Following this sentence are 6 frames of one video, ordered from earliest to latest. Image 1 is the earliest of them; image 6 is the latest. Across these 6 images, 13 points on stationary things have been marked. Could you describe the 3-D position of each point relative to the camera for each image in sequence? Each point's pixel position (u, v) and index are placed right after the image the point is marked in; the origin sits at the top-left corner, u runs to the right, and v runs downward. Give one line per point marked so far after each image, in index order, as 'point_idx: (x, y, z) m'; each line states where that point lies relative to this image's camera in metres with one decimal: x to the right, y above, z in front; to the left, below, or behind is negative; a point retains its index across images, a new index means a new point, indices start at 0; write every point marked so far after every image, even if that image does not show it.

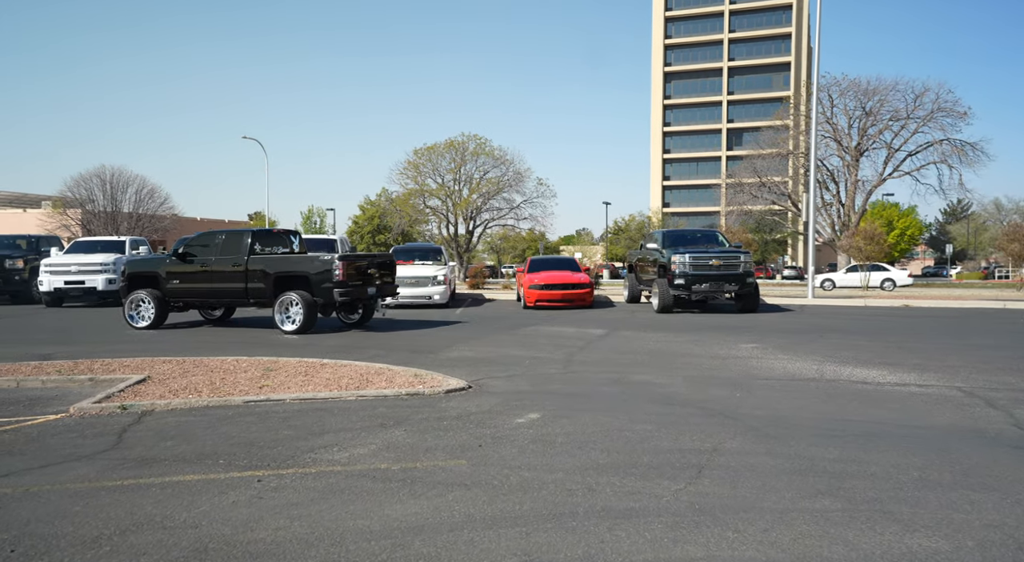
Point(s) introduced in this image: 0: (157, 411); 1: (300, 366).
0: (-3.7, -1.4, +9.5) m
1: (-3.0, -1.2, +12.6) m
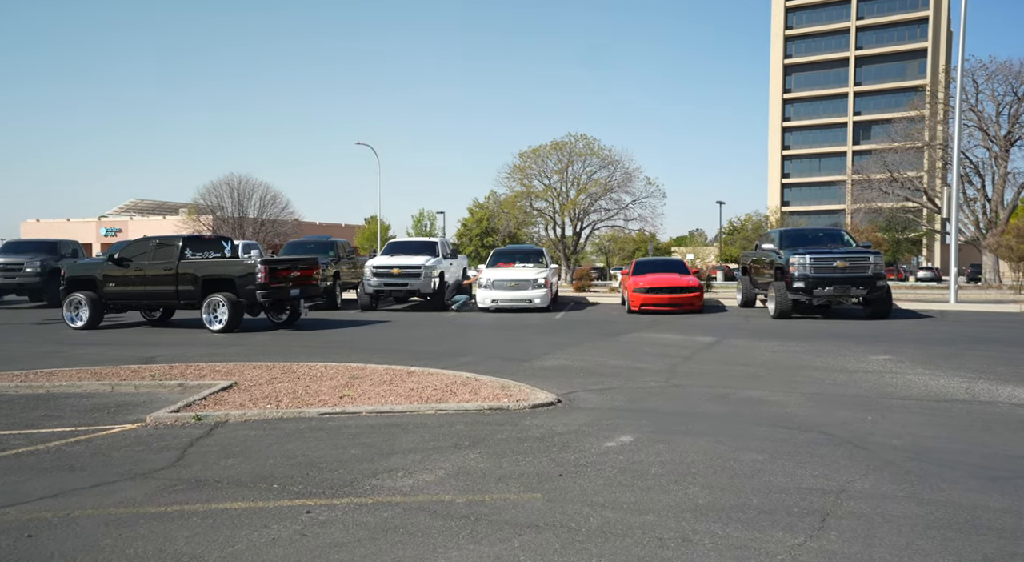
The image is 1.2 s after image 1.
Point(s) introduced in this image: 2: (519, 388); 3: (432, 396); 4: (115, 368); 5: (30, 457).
0: (-2.8, -1.4, +9.0) m
1: (-1.7, -1.2, +12.0) m
2: (+0.1, -1.2, +10.1) m
3: (-0.9, -1.3, +9.9) m
4: (-5.9, -1.3, +13.4) m
5: (-4.0, -1.5, +7.6) m
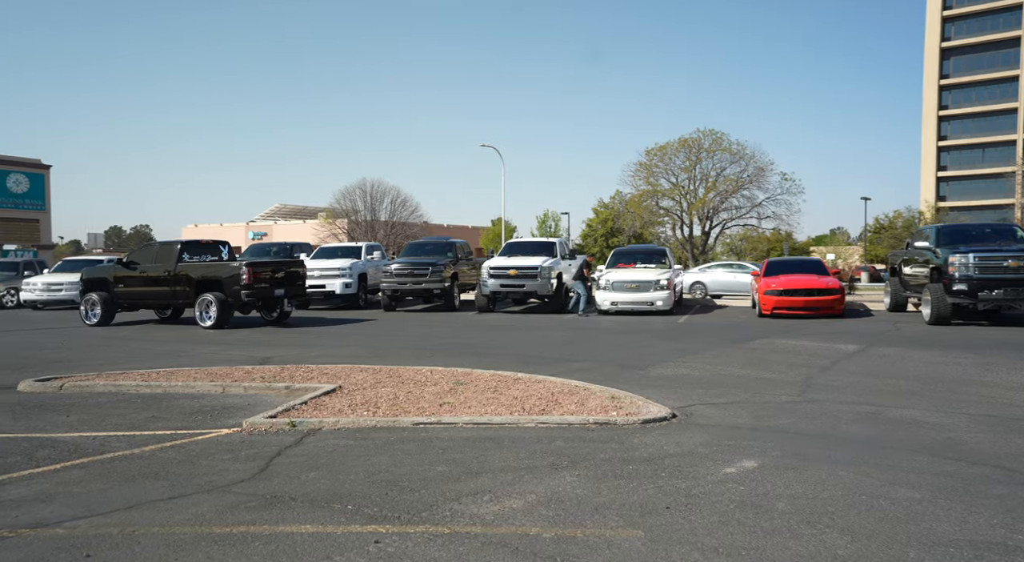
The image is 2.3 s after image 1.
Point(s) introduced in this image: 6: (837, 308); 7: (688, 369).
0: (-1.8, -1.4, +8.5) m
1: (-0.2, -1.3, +11.3) m
2: (+1.2, -1.2, +9.2) m
3: (+0.2, -1.3, +9.2) m
4: (-4.2, -1.3, +13.3) m
5: (-3.2, -1.5, +7.3) m
6: (+6.7, -0.6, +18.5) m
7: (+2.2, -1.1, +11.5) m
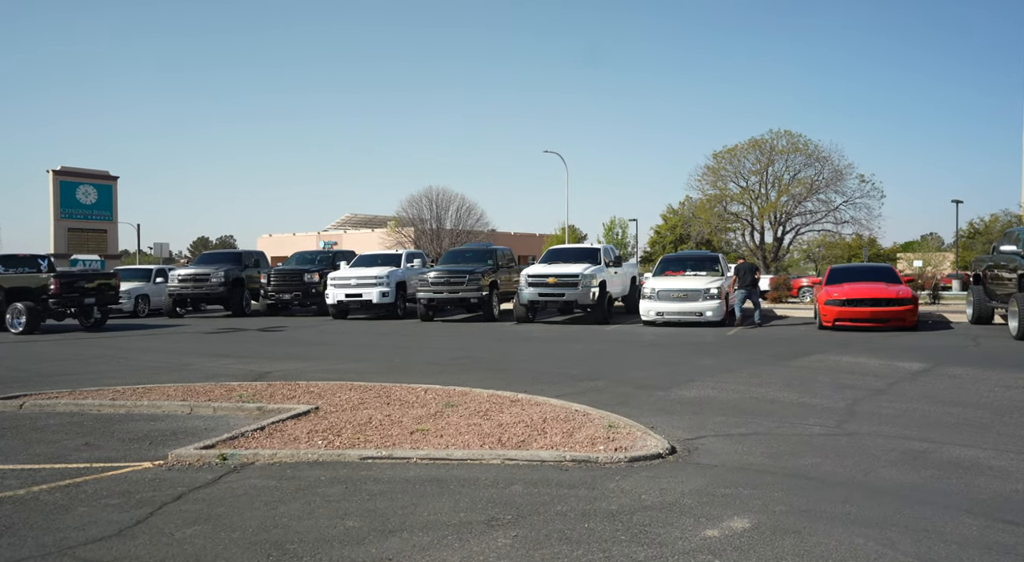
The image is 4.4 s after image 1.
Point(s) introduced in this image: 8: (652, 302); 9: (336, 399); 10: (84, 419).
0: (-2.0, -1.5, +7.2) m
1: (-0.3, -1.3, +9.9) m
2: (+1.0, -1.3, +7.6) m
3: (0.0, -1.3, +7.7) m
4: (-4.0, -1.4, +12.2) m
5: (-3.6, -1.5, +6.2) m
6: (+7.2, -0.7, +16.4) m
7: (+2.2, -1.2, +9.8) m
8: (+3.0, -0.4, +19.2) m
9: (-2.1, -1.4, +10.6) m
10: (-5.0, -1.6, +10.5) m
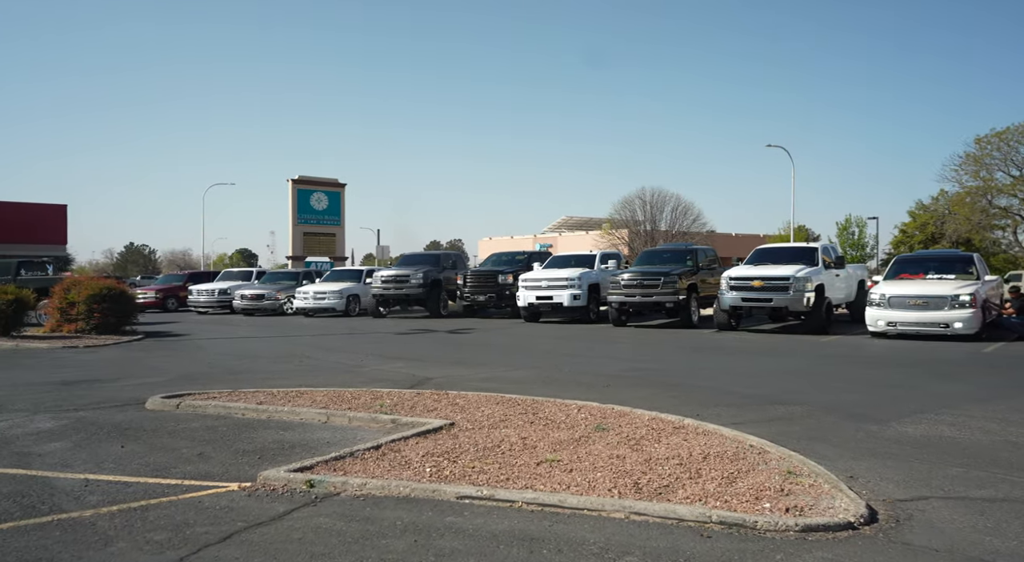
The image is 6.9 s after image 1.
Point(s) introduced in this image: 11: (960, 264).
0: (-1.2, -1.5, +6.1) m
1: (+1.2, -1.3, +8.2) m
2: (+1.9, -1.3, +5.7) m
3: (+1.0, -1.3, +6.0) m
4: (-1.9, -1.4, +11.4) m
5: (-2.9, -1.5, +5.4) m
6: (+10.1, -0.8, +12.8) m
7: (+3.6, -1.2, +7.6) m
8: (+6.6, -0.5, +16.5) m
9: (-0.4, -1.4, +9.4) m
10: (-3.3, -1.6, +9.9) m
11: (+8.3, +0.3, +17.1) m
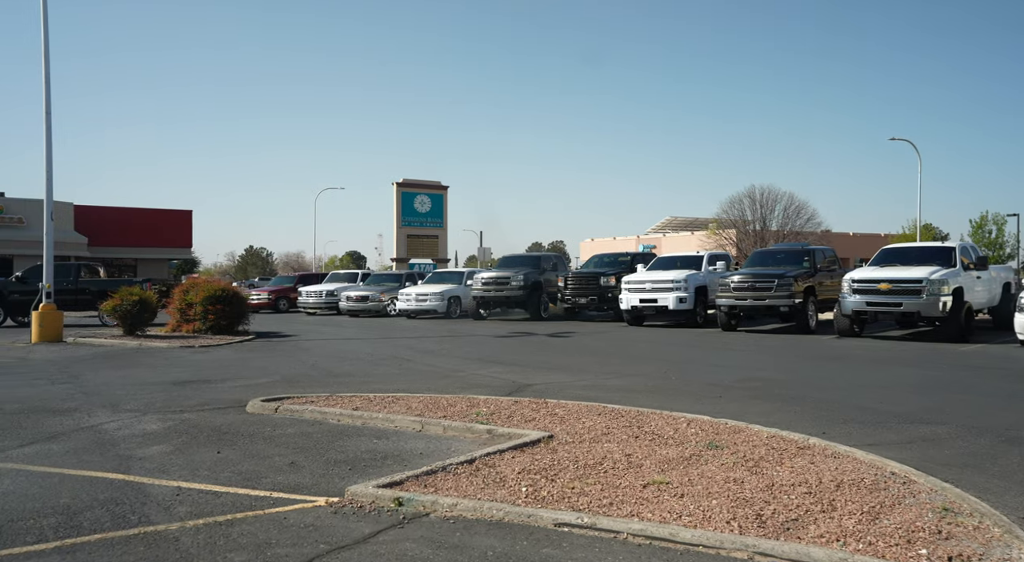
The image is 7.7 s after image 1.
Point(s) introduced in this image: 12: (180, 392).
0: (-0.5, -1.5, +5.6) m
1: (+2.1, -1.4, +7.5) m
2: (+2.5, -1.3, +4.9) m
3: (+1.6, -1.3, +5.3) m
4: (-0.6, -1.4, +11.0) m
5: (-2.3, -1.5, +5.1) m
6: (+11.4, -0.8, +11.0) m
7: (+4.4, -1.2, +6.6) m
8: (+8.4, -0.6, +15.1) m
9: (+0.7, -1.4, +8.8) m
10: (-2.2, -1.6, +9.7) m
11: (+10.1, +0.3, +15.5) m
12: (-4.9, -1.6, +13.4) m
